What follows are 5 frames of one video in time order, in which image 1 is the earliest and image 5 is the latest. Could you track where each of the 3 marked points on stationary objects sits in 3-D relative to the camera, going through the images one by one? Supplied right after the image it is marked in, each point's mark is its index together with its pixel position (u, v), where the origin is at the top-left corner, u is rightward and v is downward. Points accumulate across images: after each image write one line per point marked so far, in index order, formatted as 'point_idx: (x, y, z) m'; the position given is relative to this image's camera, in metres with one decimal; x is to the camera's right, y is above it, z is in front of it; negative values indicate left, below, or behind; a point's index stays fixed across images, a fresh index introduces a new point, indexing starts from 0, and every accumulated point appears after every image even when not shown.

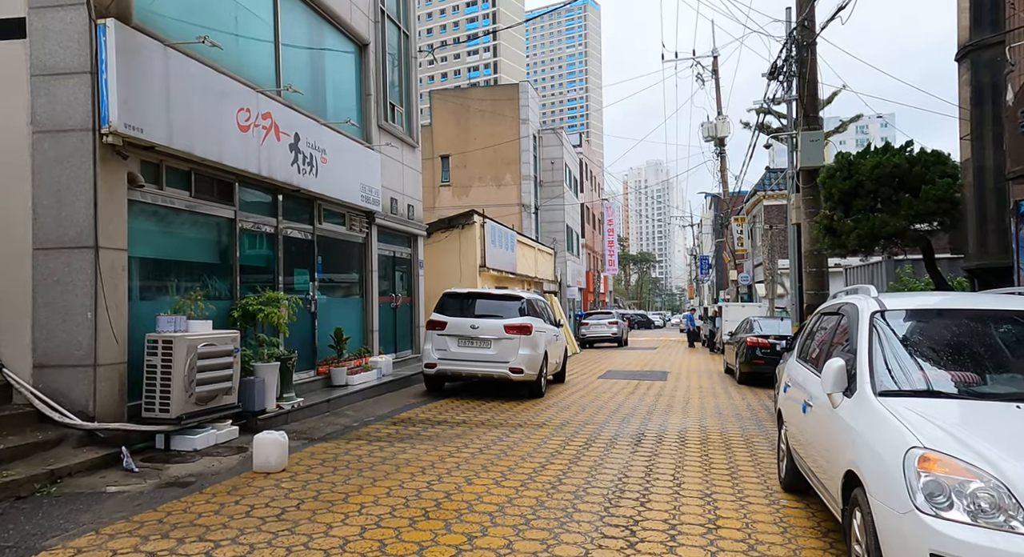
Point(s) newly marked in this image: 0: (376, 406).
0: (-2.0, -1.9, +9.7) m
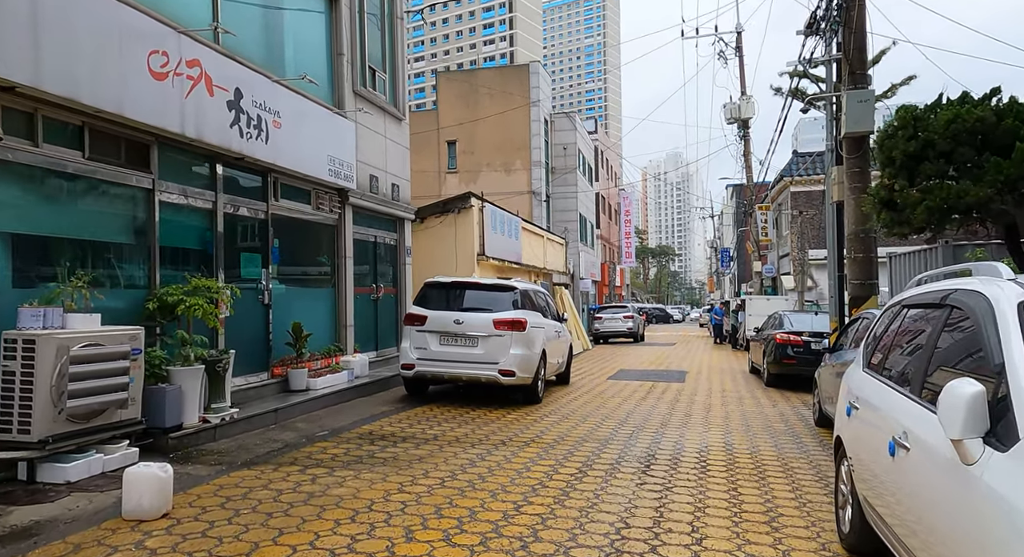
0: (-2.2, -1.7, +8.2) m
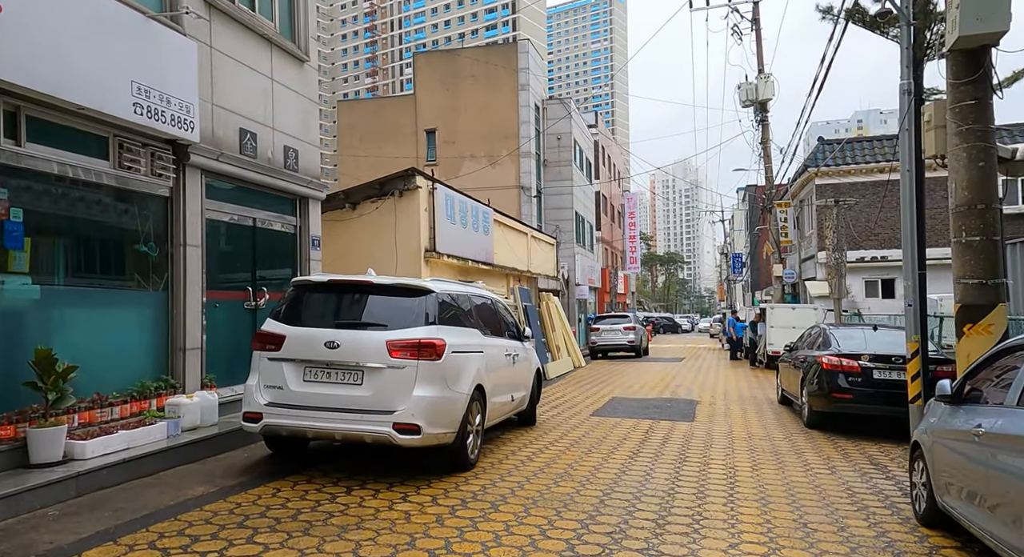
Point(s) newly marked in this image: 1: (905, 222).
0: (-3.0, -1.7, +4.7) m
1: (+5.0, +0.7, +8.3) m
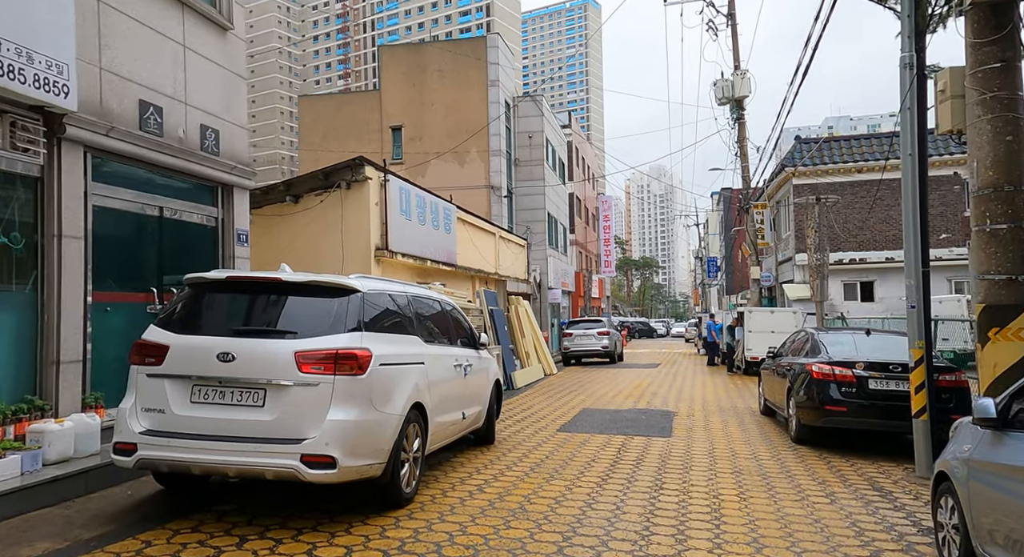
0: (-3.4, -1.6, +3.4) m
1: (+4.4, +0.8, +7.4) m
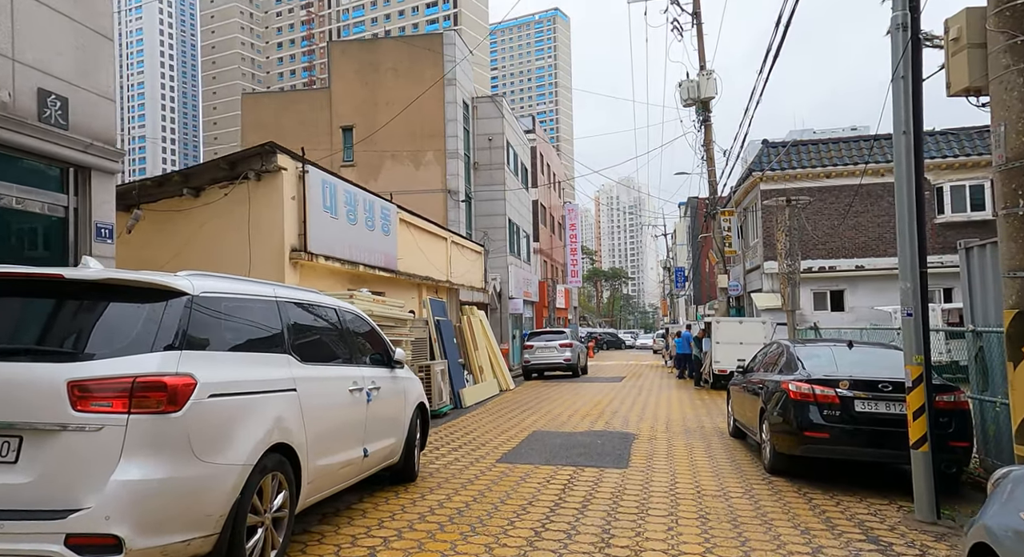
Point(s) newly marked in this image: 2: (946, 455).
0: (-4.0, -1.6, +1.9) m
1: (+3.7, +0.7, +6.2) m
2: (+4.3, -1.8, +6.6) m
